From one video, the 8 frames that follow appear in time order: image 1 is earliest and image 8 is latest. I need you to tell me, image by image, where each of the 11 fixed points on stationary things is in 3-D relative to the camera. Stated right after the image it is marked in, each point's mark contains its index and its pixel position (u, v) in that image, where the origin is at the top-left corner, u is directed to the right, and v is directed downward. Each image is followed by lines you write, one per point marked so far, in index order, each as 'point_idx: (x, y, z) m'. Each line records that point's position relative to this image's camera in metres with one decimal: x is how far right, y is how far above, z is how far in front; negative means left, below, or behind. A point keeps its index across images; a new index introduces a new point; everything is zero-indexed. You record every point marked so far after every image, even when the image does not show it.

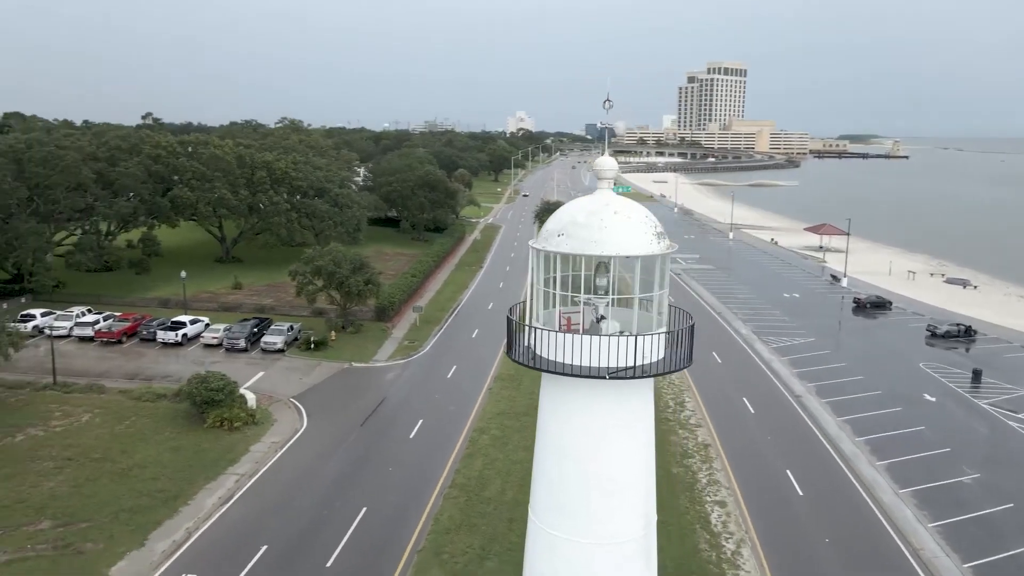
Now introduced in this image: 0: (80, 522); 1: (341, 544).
0: (-11.3, -6.1, +19.1) m
1: (-4.5, -6.6, +18.8) m
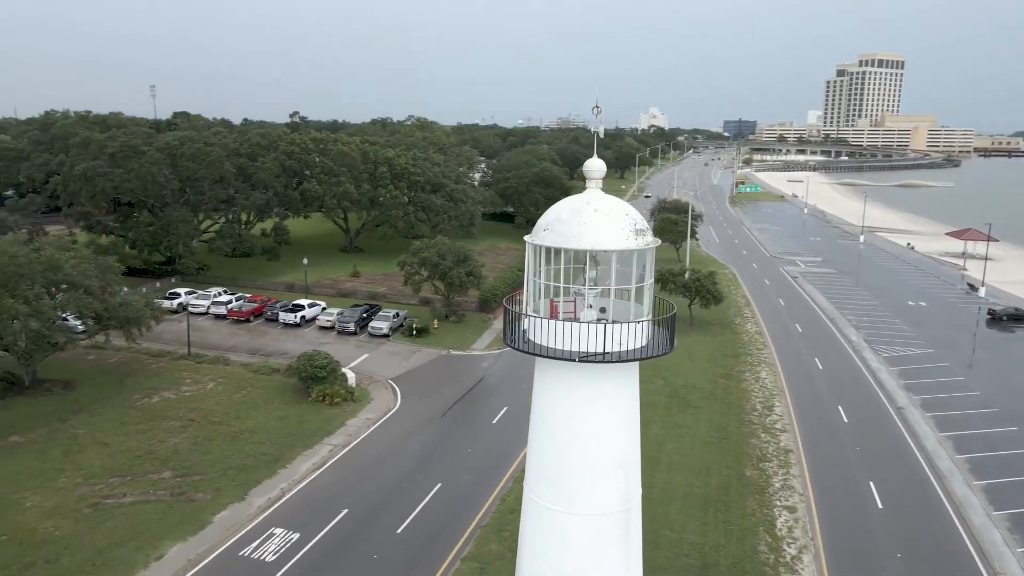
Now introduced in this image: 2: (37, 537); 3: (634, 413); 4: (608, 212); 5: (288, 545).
0: (-9.4, -5.5, +21.8) m
1: (-2.9, -6.2, +20.3) m
2: (-11.7, -6.2, +18.2) m
3: (+1.5, -1.4, +9.0) m
4: (+1.0, +0.9, +8.3) m
5: (-5.7, -6.5, +18.7) m
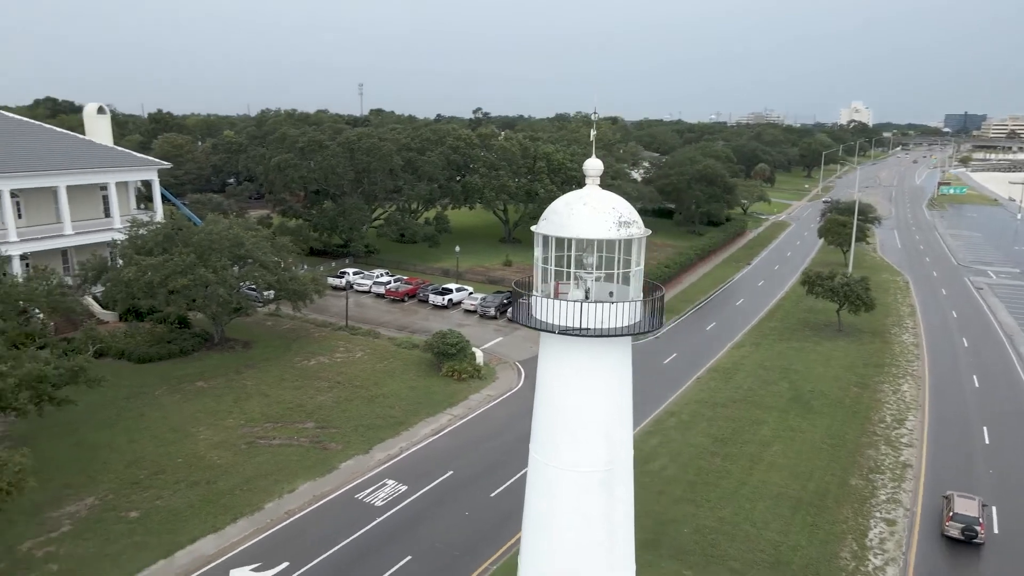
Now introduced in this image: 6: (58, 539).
0: (-6.2, -4.8, +25.2) m
1: (-0.2, -5.8, +22.1) m
2: (-9.3, -5.3, +22.2) m
3: (+1.6, -1.3, +10.1) m
4: (+1.1, +1.1, +9.5) m
5: (-3.4, -5.9, +21.2) m
6: (-11.1, -6.1, +18.1) m
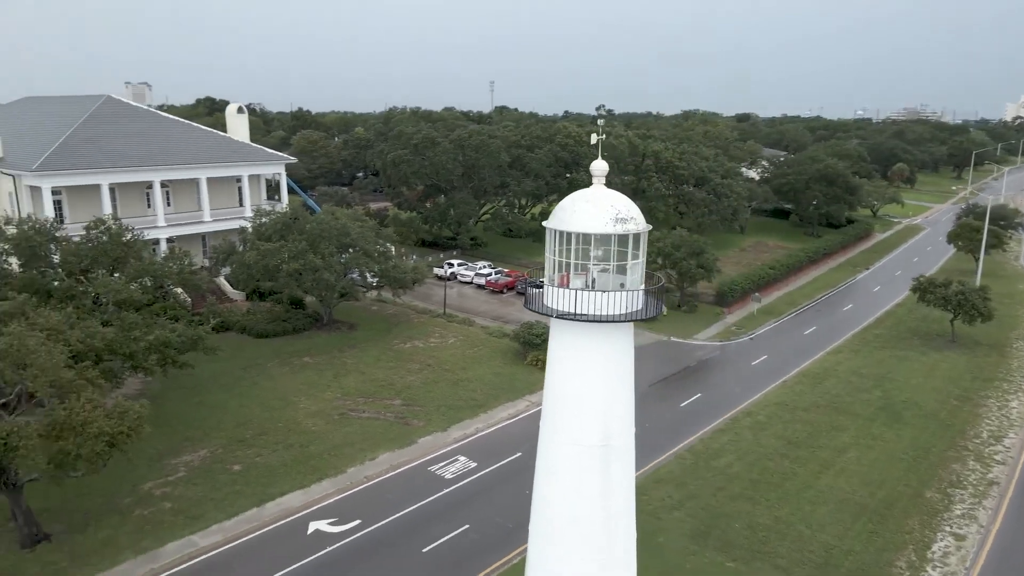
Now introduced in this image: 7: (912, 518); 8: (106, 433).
0: (-3.5, -4.3, +27.1) m
1: (+1.8, -5.6, +23.1) m
2: (-7.1, -4.7, +24.8) m
3: (+1.7, -1.1, +10.9) m
4: (+1.2, +1.2, +10.4) m
5: (-1.4, -5.6, +22.8) m
6: (-9.6, -5.5, +21.0) m
7: (+10.9, -6.3, +19.9) m
8: (-9.0, -3.2, +16.4) m
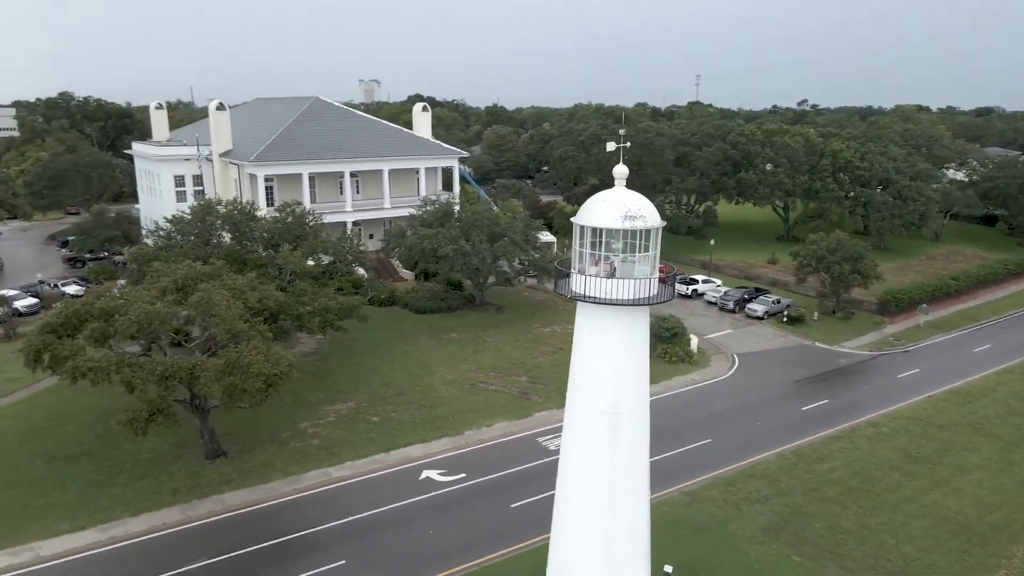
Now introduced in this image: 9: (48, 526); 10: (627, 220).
0: (+1.1, -3.8, +29.5) m
1: (+5.1, -5.4, +24.3) m
2: (-2.9, -4.0, +28.1) m
3: (+2.1, -0.9, +12.5) m
4: (+1.7, +1.4, +12.1) m
5: (+1.9, -5.2, +24.8) m
6: (-6.4, -4.7, +25.2) m
7: (+13.0, -6.6, +18.8) m
8: (-6.9, -2.4, +20.5) m
9: (-12.3, -6.3, +19.7) m
10: (+1.9, +1.1, +11.9) m
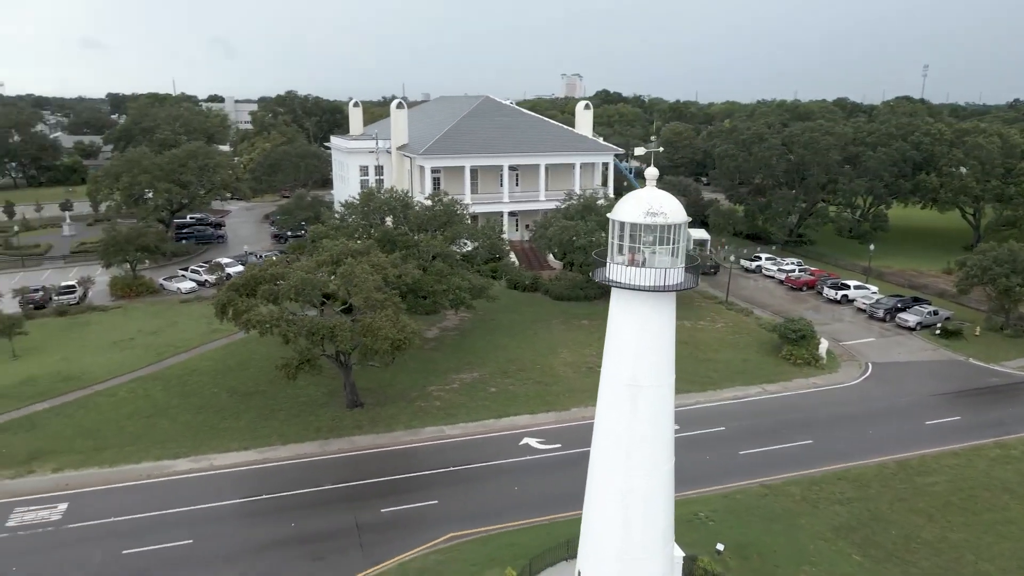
0: (+6.0, -3.5, +30.8) m
1: (+8.4, -5.4, +24.8) m
2: (+1.7, -3.5, +30.5) m
3: (+2.8, -0.7, +14.0) m
4: (+2.4, +1.6, +13.7) m
5: (+5.5, -5.0, +26.0) m
6: (-2.5, -3.9, +28.5) m
7: (+14.6, -7.1, +17.5) m
8: (-4.0, -1.6, +24.1) m
9: (-9.7, -5.2, +24.7) m
10: (+2.5, +1.3, +13.5) m
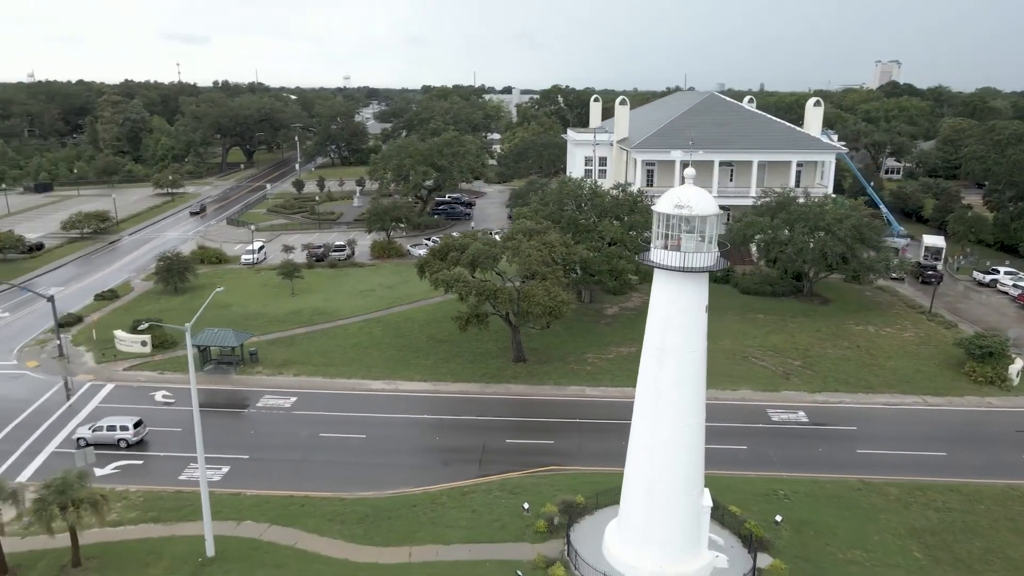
0: (+12.7, -3.5, +31.2) m
1: (+12.6, -5.5, +24.7) m
2: (+8.6, -3.0, +32.5) m
3: (+3.9, -0.3, +16.6) m
4: (+3.6, +2.1, +16.4) m
5: (+10.3, -4.9, +27.0) m
6: (+4.0, -3.1, +32.1) m
7: (+15.6, -7.7, +15.8) m
8: (+1.2, -0.6, +28.5) m
9: (-4.2, -3.6, +31.2) m
10: (+3.7, +1.8, +16.2) m
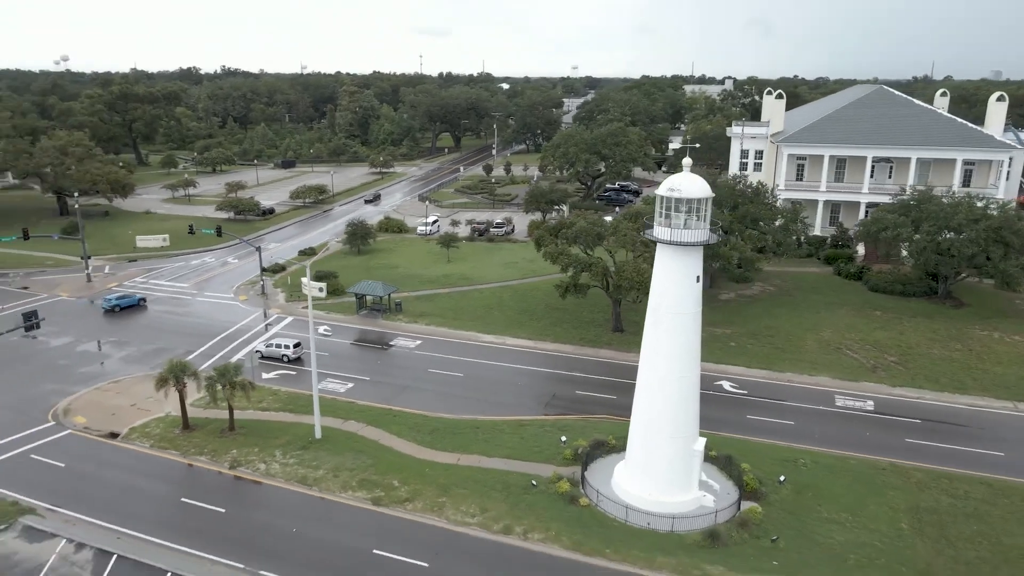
0: (+16.6, -3.3, +31.2) m
1: (+14.6, -5.4, +25.1) m
2: (+13.1, -2.6, +33.6) m
3: (+4.4, +0.5, +19.6) m
4: (+4.2, +2.9, +19.4) m
5: (+13.1, -4.5, +27.9) m
6: (+8.6, -2.2, +34.5) m
7: (+14.8, -7.8, +15.8) m
8: (+5.1, +0.4, +31.8) m
9: (+0.5, -2.2, +36.0) m
10: (+4.2, +2.6, +19.2) m
